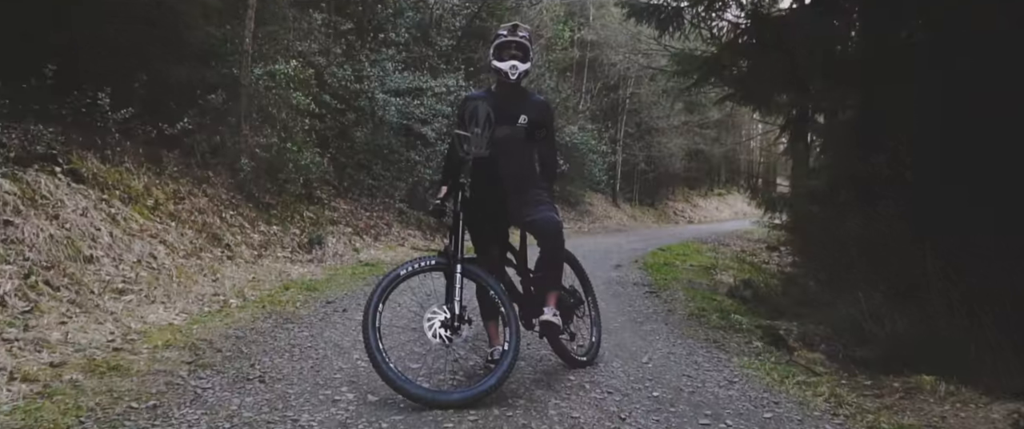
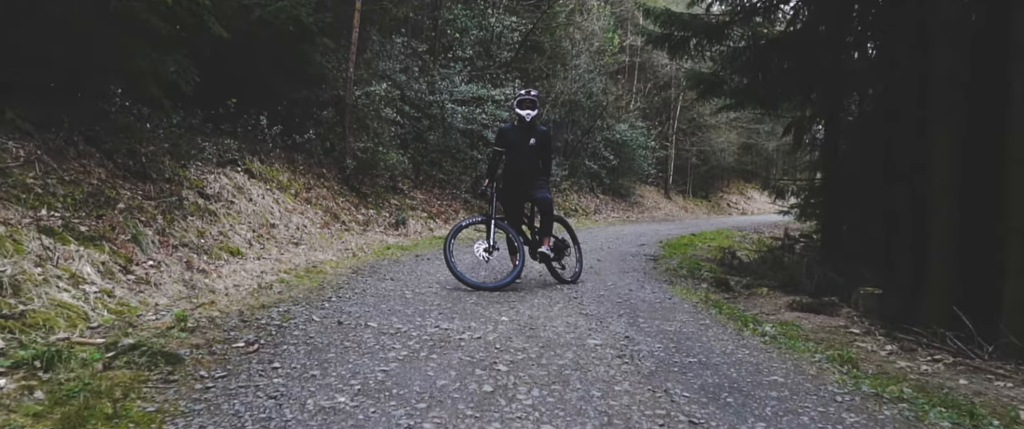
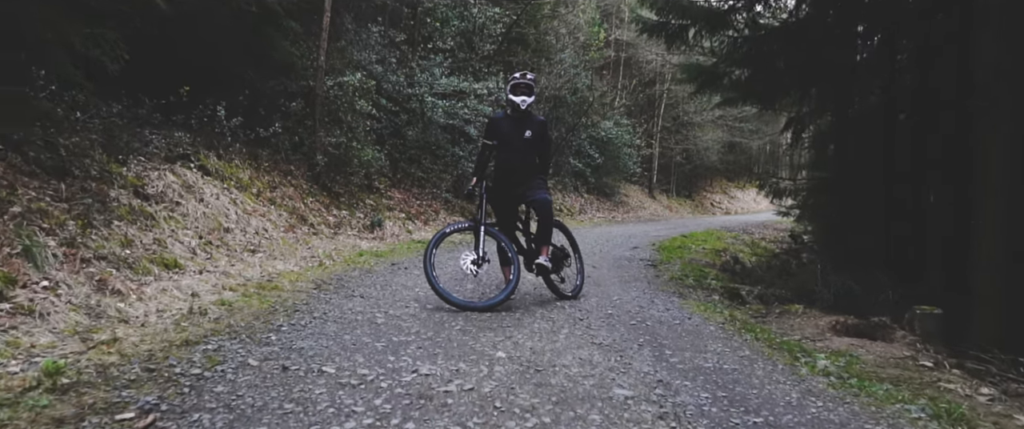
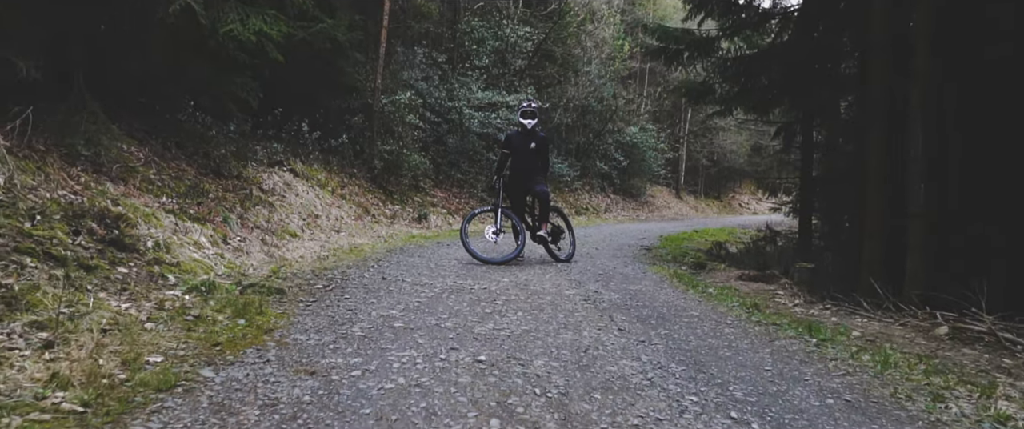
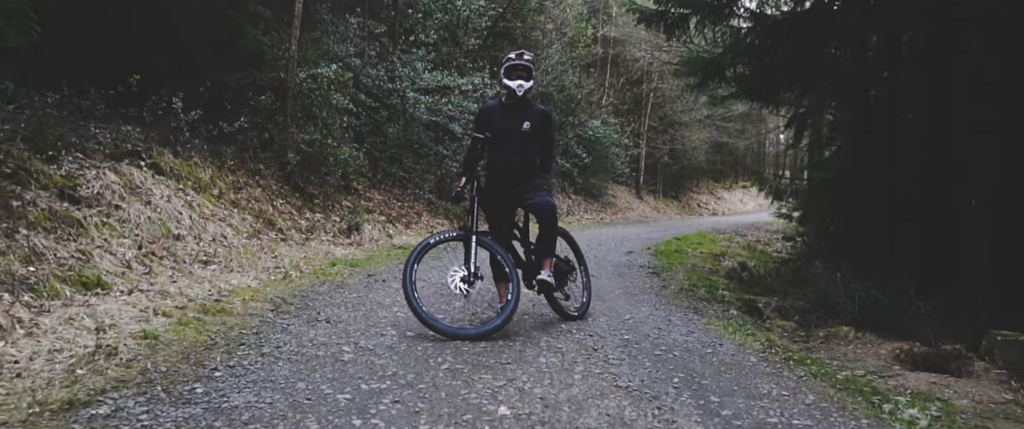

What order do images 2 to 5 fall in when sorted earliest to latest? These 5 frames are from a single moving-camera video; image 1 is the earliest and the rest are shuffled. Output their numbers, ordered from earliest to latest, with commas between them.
5, 3, 2, 4
